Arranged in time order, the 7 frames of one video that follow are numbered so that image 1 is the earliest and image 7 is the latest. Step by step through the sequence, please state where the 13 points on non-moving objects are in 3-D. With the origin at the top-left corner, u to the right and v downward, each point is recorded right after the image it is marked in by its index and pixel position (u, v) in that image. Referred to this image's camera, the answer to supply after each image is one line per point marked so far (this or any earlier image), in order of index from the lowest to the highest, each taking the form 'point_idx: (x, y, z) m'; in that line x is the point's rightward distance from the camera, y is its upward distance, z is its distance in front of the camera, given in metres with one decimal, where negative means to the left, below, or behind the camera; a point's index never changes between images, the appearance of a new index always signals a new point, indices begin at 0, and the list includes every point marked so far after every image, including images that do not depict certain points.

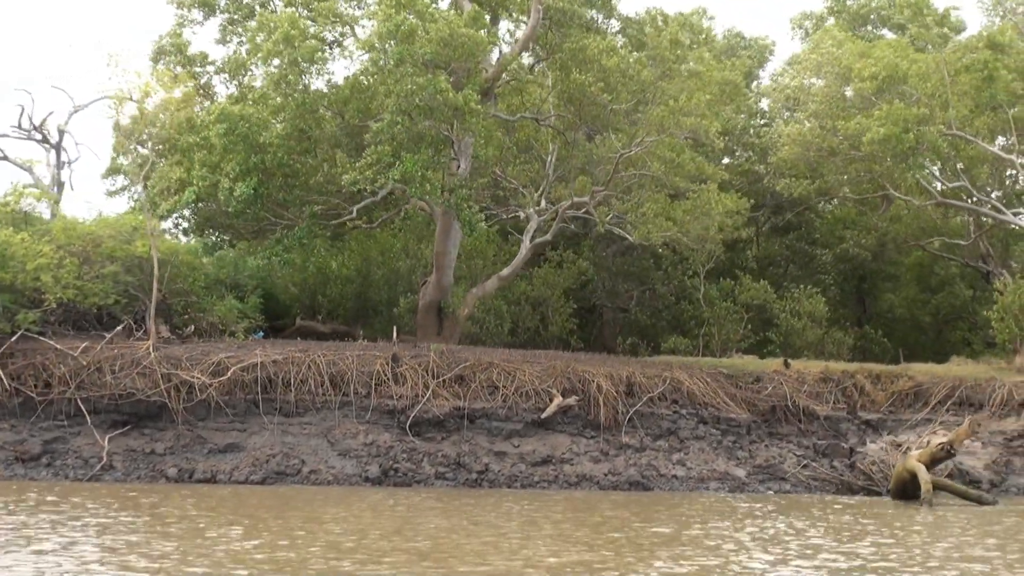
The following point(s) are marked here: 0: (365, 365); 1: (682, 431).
0: (-1.6, -0.8, +17.3) m
1: (+1.8, -1.6, +17.7) m
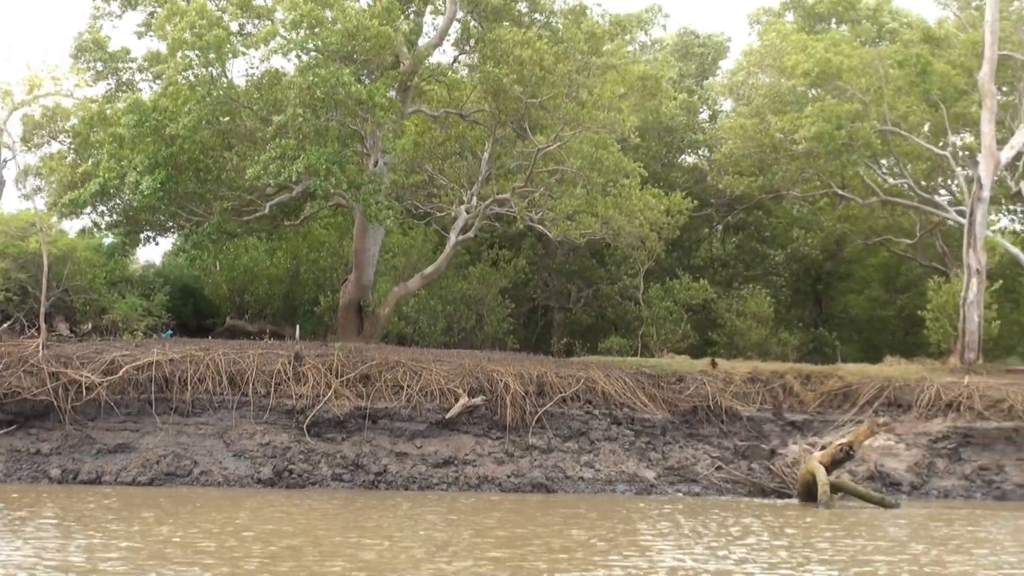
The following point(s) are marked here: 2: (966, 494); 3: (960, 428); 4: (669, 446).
0: (-2.6, -0.8, +16.9) m
1: (+0.9, -1.5, +17.4) m
2: (+5.0, -2.3, +17.6) m
3: (+5.2, -1.6, +18.5) m
4: (+1.7, -1.7, +17.6) m
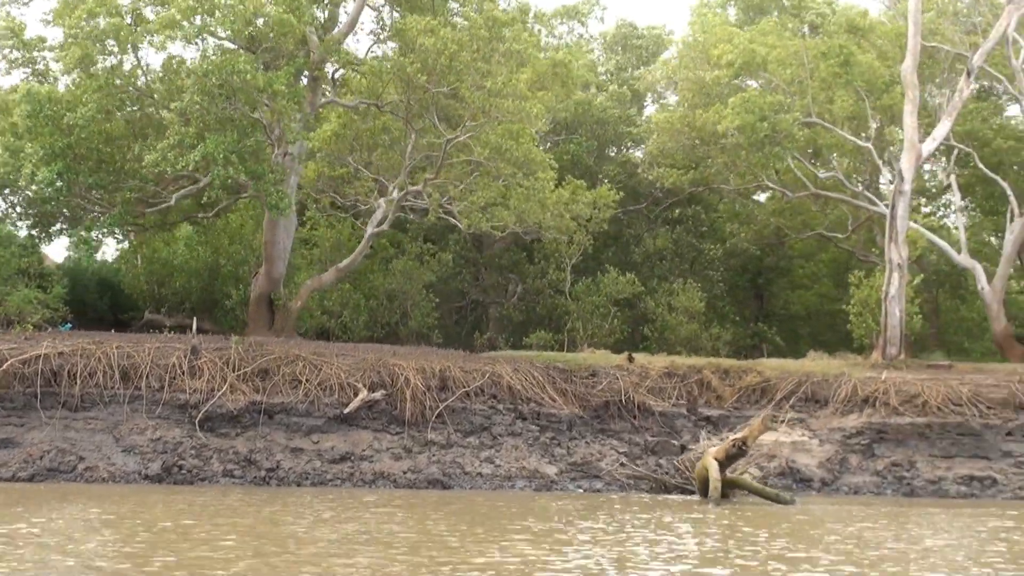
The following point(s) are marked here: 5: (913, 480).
0: (-3.6, -0.7, +16.6) m
1: (-0.2, -1.5, +17.1) m
2: (+3.9, -2.2, +17.3) m
3: (+4.1, -1.5, +18.3) m
4: (+0.6, -1.7, +17.3) m
5: (+4.4, -2.1, +17.5) m
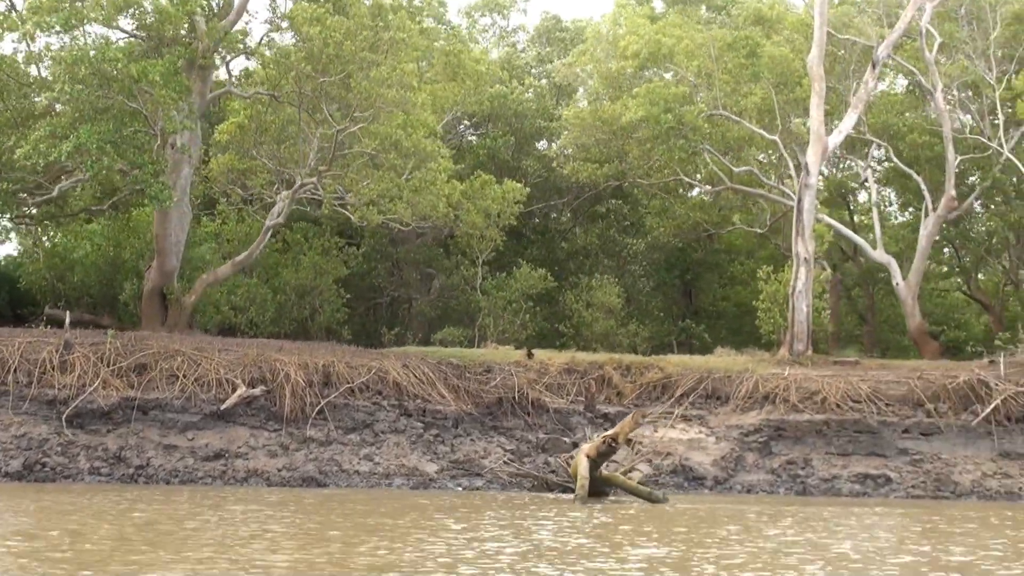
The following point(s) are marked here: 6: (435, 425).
0: (-4.8, -0.6, +16.1) m
1: (-1.4, -1.4, +16.7) m
2: (+2.7, -2.1, +17.0) m
3: (+2.9, -1.5, +18.0) m
4: (-0.6, -1.6, +16.9) m
5: (+3.2, -2.0, +17.2) m
6: (-0.8, -1.4, +17.0) m
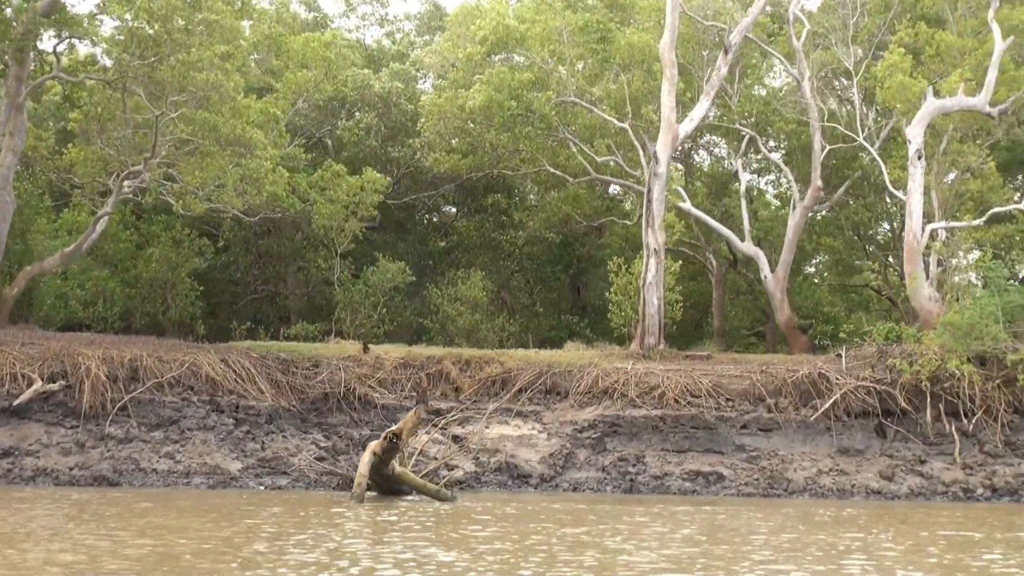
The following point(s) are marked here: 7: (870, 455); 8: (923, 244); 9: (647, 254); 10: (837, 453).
0: (-6.6, -0.5, +15.4) m
1: (-3.2, -1.3, +16.0) m
2: (+0.9, -2.0, +16.4) m
3: (+1.0, -1.4, +17.3) m
4: (-2.4, -1.5, +16.2) m
5: (+1.3, -1.9, +16.6) m
6: (-2.7, -1.3, +16.3) m
7: (+3.8, -1.8, +17.0) m
8: (+4.9, +0.5, +19.5) m
9: (+1.6, +0.4, +19.8) m
10: (+3.4, -1.7, +17.0) m
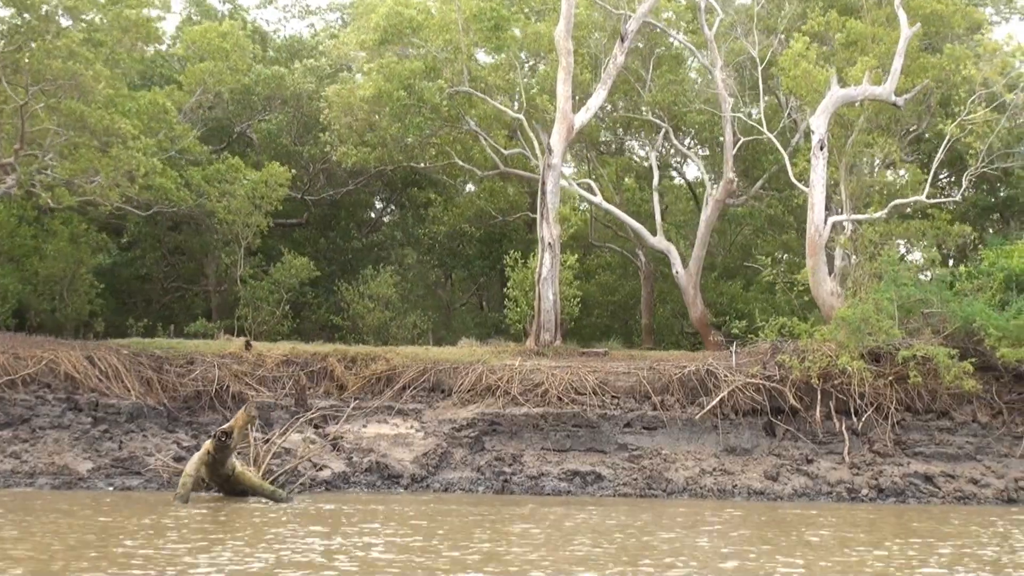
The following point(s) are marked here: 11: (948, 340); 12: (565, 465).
0: (-7.9, -0.5, +14.8) m
1: (-4.5, -1.3, +15.4) m
2: (-0.4, -2.0, +15.8) m
3: (-0.3, -1.3, +16.8) m
4: (-3.7, -1.4, +15.7) m
5: (0.0, -1.9, +16.0) m
6: (-3.9, -1.3, +15.7) m
7: (+2.5, -1.7, +16.5) m
8: (+3.7, +0.6, +18.9) m
9: (+0.4, +0.5, +19.2) m
10: (+2.1, -1.7, +16.5) m
11: (+4.7, -0.6, +17.4) m
12: (+0.5, -1.8, +16.2) m
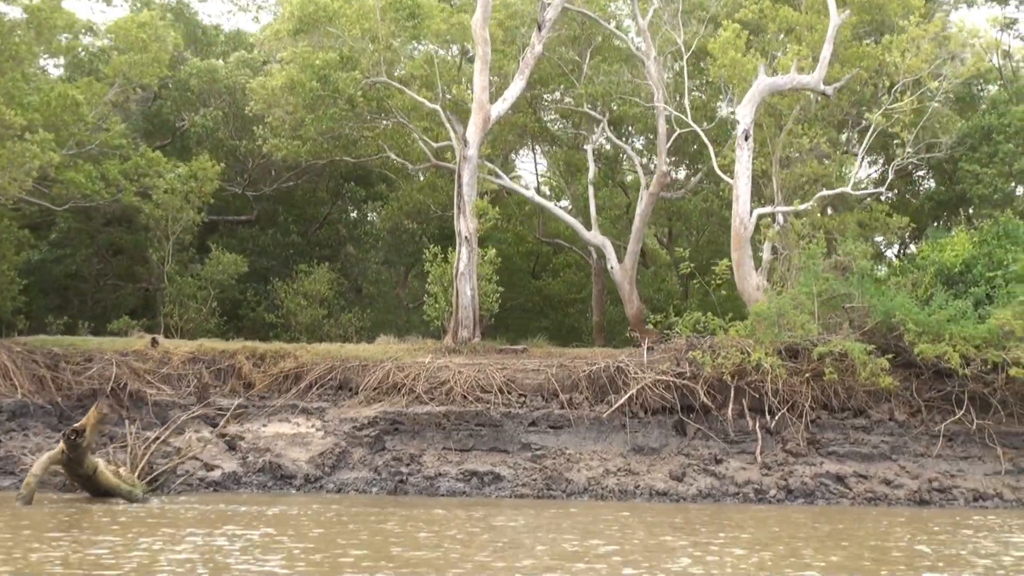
0: (-8.9, -0.4, +14.3) m
1: (-5.5, -1.2, +14.9) m
2: (-1.4, -1.9, +15.3) m
3: (-1.2, -1.3, +16.3) m
4: (-4.7, -1.4, +15.2) m
5: (-1.0, -1.8, +15.5) m
6: (-4.9, -1.2, +15.2) m
7: (+1.5, -1.6, +15.9) m
8: (+2.7, +0.7, +18.4) m
9: (-0.6, +0.5, +18.7) m
10: (+1.2, -1.6, +15.9) m
11: (+3.7, -0.5, +16.9) m
12: (-0.5, -1.7, +15.7) m
